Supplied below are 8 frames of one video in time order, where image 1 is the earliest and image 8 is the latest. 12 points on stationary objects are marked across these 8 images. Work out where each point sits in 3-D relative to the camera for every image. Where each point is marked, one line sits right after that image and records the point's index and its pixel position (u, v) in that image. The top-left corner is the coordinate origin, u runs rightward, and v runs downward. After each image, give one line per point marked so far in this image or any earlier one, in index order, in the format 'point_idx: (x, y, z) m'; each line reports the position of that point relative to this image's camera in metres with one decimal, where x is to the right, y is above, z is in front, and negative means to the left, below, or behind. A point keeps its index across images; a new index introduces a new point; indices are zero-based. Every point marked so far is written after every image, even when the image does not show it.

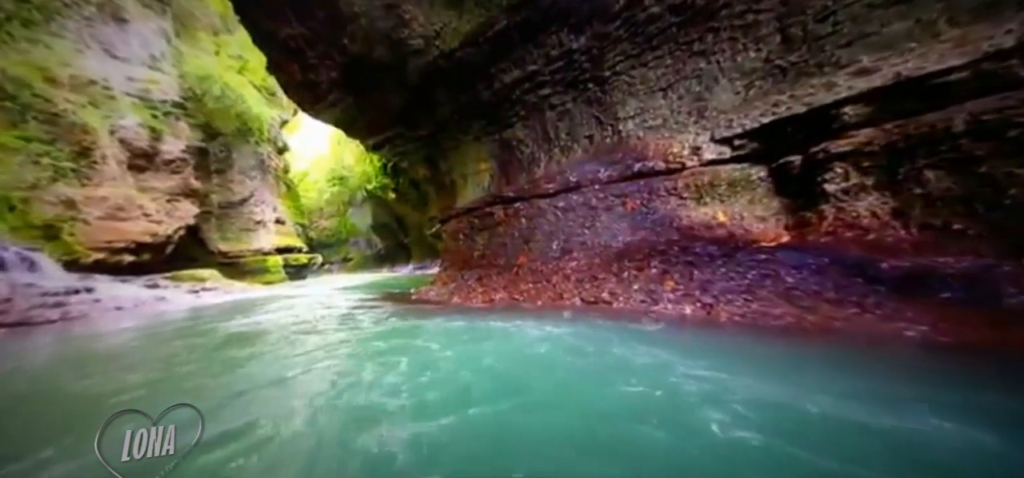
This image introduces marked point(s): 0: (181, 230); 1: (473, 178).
0: (-10.8, +0.2, +11.9) m
1: (-0.9, +1.4, +7.9) m
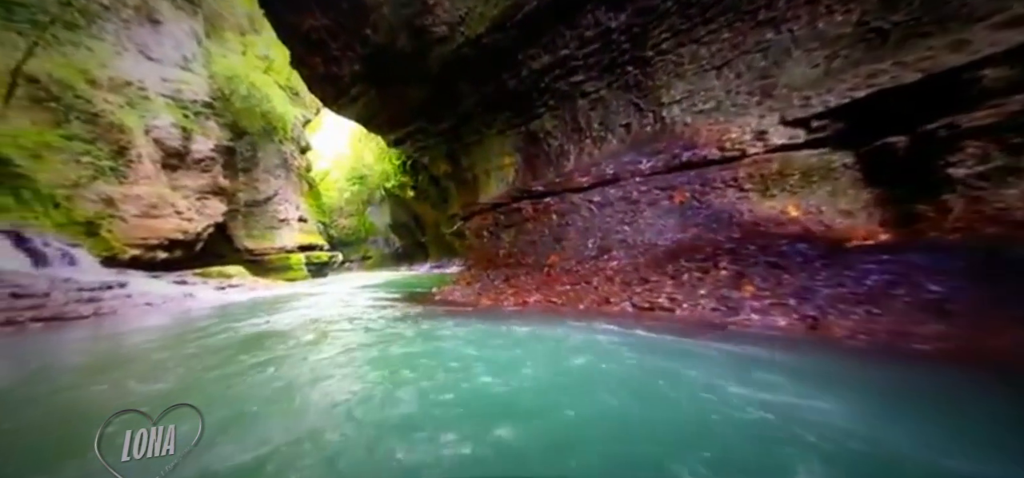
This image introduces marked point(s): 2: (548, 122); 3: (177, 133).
0: (-10.0, +0.3, +12.1) m
1: (-0.3, +1.4, +7.6) m
2: (+0.7, +2.2, +6.7) m
3: (-10.2, +3.1, +11.2) m
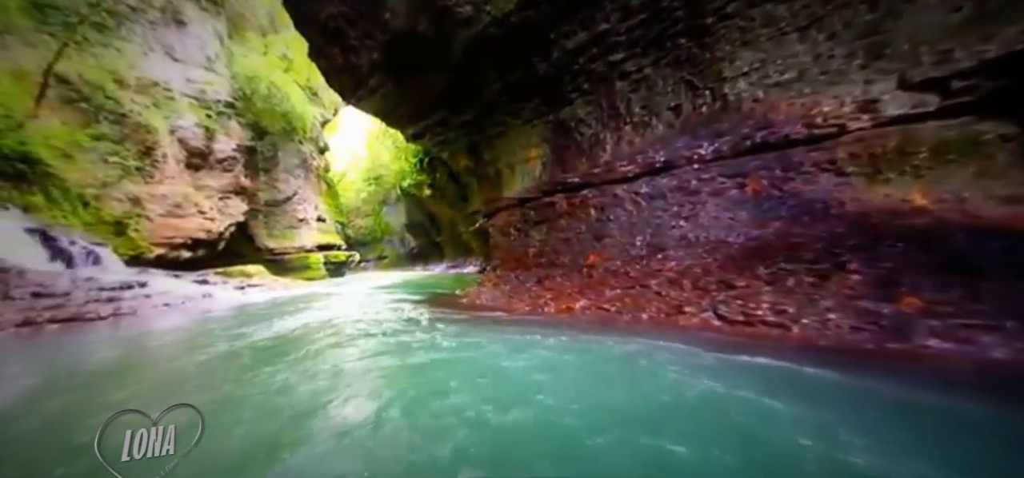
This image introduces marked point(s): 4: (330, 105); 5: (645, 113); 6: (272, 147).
0: (-9.3, +0.3, +12.1) m
1: (+0.2, +1.4, +7.2) m
2: (+1.2, +2.2, +6.2) m
3: (-9.5, +3.1, +11.2) m
4: (-10.1, +7.4, +20.0) m
5: (+2.0, +1.9, +5.5) m
6: (-10.0, +3.9, +15.0) m
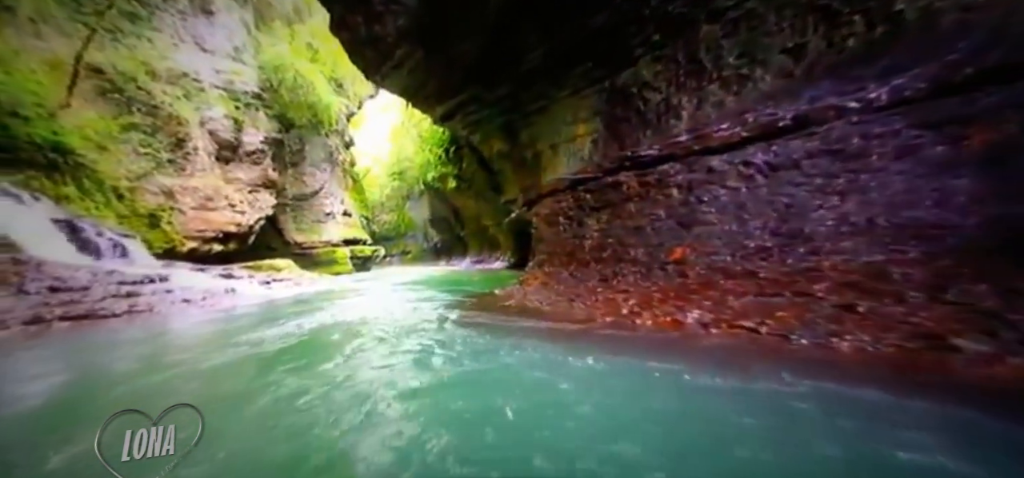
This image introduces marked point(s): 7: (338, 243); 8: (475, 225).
0: (-8.2, +0.5, +11.8) m
1: (+1.0, +1.6, +6.2) m
2: (+1.8, +2.4, +5.2) m
3: (-8.5, +3.4, +10.9) m
4: (-8.4, +7.8, +19.6) m
5: (+2.6, +2.1, +4.4) m
6: (-8.7, +4.2, +14.7) m
7: (-7.3, -0.2, +15.0) m
8: (-1.9, +0.7, +19.0) m
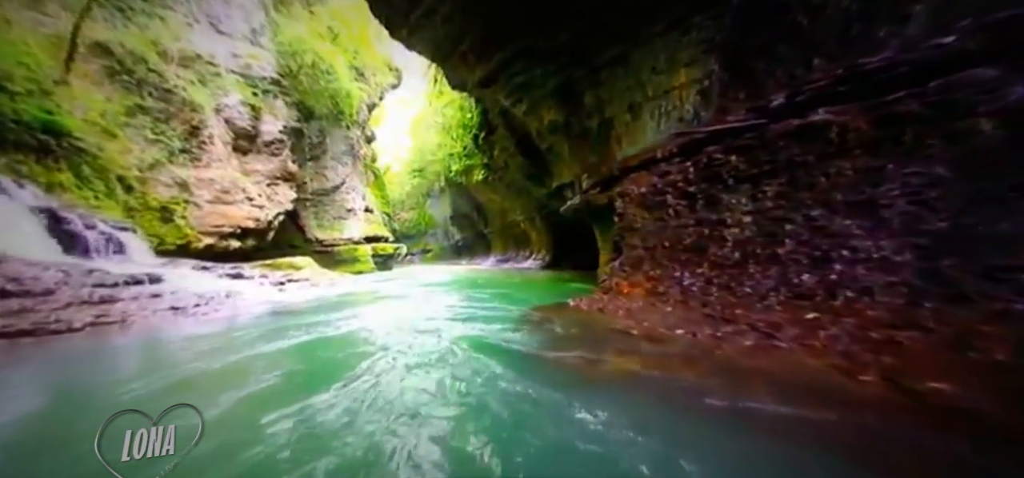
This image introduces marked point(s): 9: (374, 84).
0: (-7.0, +0.7, +10.7) m
1: (+1.8, +1.7, +4.5) m
2: (+2.7, +2.5, +3.4) m
3: (-7.3, +3.5, +9.8) m
4: (-6.7, +8.0, +18.5) m
5: (+3.4, +2.2, +2.6) m
6: (-7.3, +4.3, +13.6) m
7: (-5.8, 0.0, +13.8) m
8: (-0.3, +0.9, +17.5) m
9: (-4.0, +4.1, +10.5) m
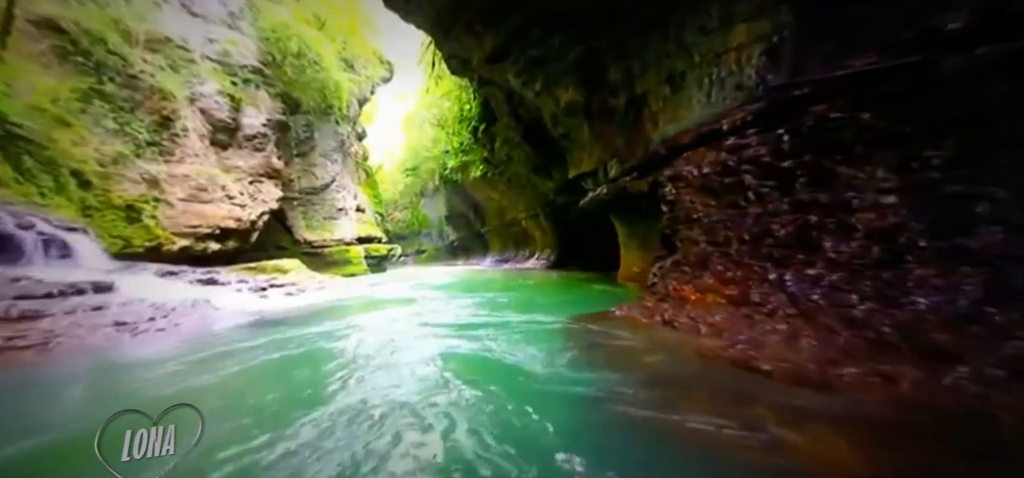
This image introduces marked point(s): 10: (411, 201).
0: (-6.8, +0.6, +9.7) m
1: (+2.1, +1.8, +3.7) m
2: (+2.9, +2.5, +2.6) m
3: (-7.2, +3.5, +8.8) m
4: (-6.8, +7.9, +17.5) m
5: (+3.7, +2.2, +1.8) m
6: (-7.2, +4.3, +12.6) m
7: (-5.7, -0.1, +12.8) m
8: (-0.2, +0.9, +16.6) m
9: (-3.9, +4.2, +9.6) m
10: (-5.5, +2.4, +20.6) m
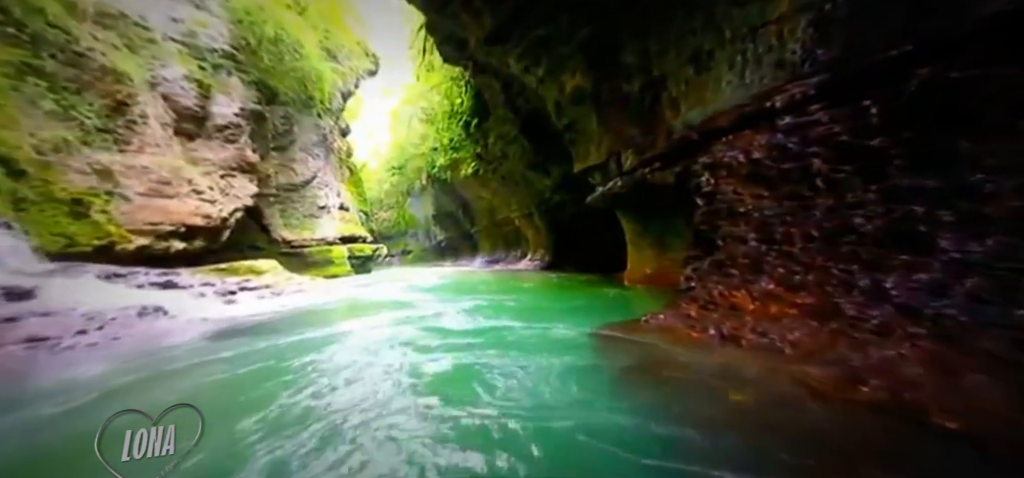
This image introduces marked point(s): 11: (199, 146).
0: (-6.9, +0.7, +8.8) m
1: (+2.2, +1.8, +3.1) m
2: (+3.1, +2.6, +2.1) m
3: (-7.2, +3.5, +7.9) m
4: (-7.1, +7.9, +16.6) m
5: (+3.8, +2.3, +1.3) m
6: (-7.5, +4.3, +11.7) m
7: (-5.9, 0.0, +11.9) m
8: (-0.6, +0.9, +16.0) m
9: (-4.0, +4.2, +8.8) m
10: (-6.0, +2.4, +19.8) m
11: (-7.3, +2.3, +8.1) m
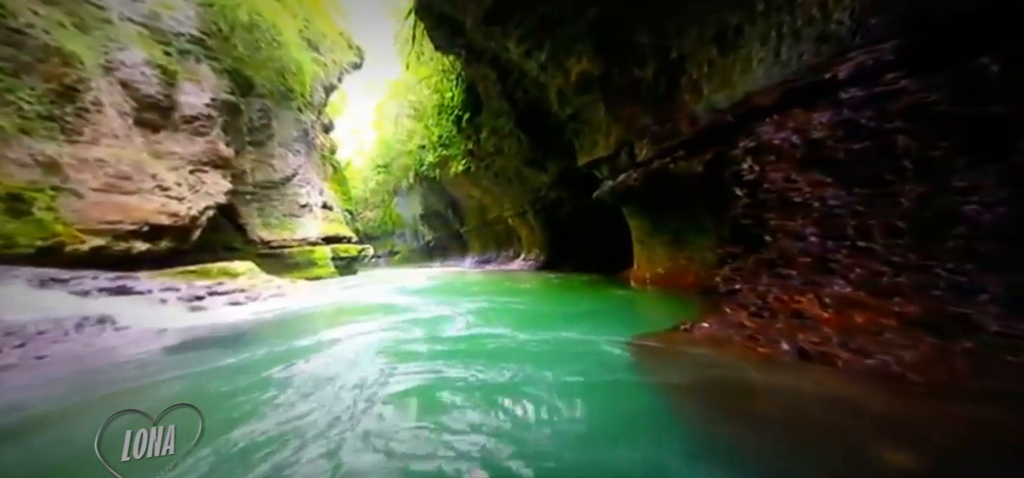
0: (-7.0, +0.6, +8.0) m
1: (+2.3, +1.8, +2.7) m
2: (+3.2, +2.6, +1.7) m
3: (-7.3, +3.5, +7.1) m
4: (-7.6, +7.9, +15.8) m
5: (+4.0, +2.3, +0.9) m
6: (-7.7, +4.3, +10.9) m
7: (-6.1, 0.0, +11.2) m
8: (-1.0, +1.0, +15.4) m
9: (-4.1, +4.2, +8.2) m
10: (-6.5, +2.4, +19.1) m
11: (-7.4, +2.3, +7.3) m
